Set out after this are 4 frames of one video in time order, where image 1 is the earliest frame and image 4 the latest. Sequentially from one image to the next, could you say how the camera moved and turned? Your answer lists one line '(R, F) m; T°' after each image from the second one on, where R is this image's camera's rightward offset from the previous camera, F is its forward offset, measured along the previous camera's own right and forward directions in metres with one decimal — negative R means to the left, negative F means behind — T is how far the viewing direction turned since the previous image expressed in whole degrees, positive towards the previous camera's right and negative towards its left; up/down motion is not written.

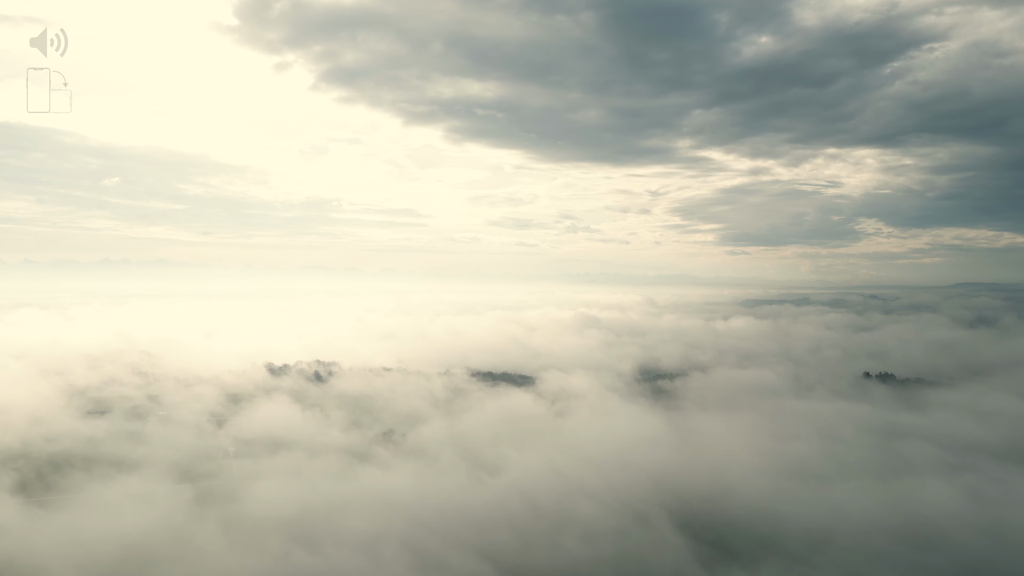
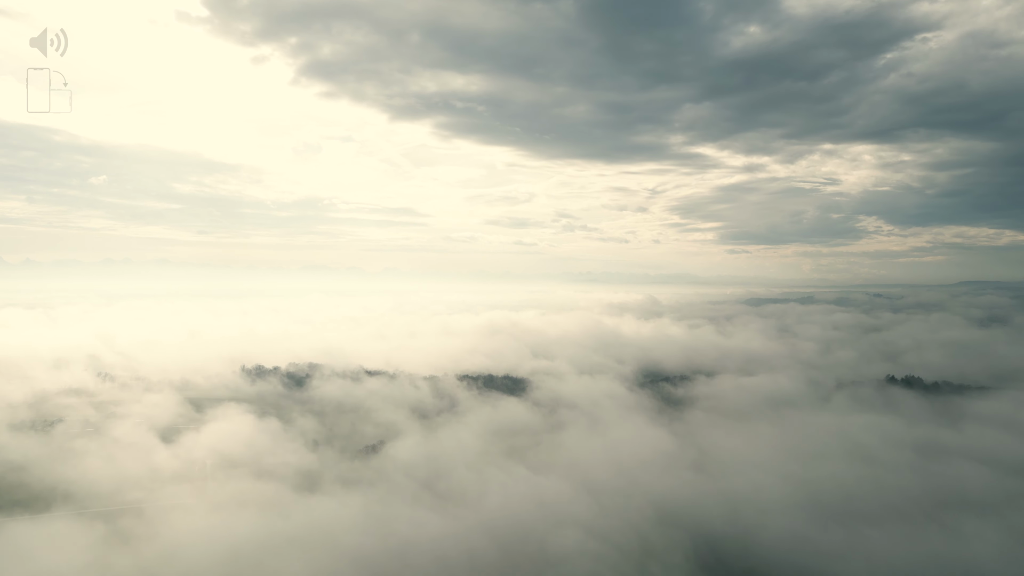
(+3.9, +21.1) m; 0°
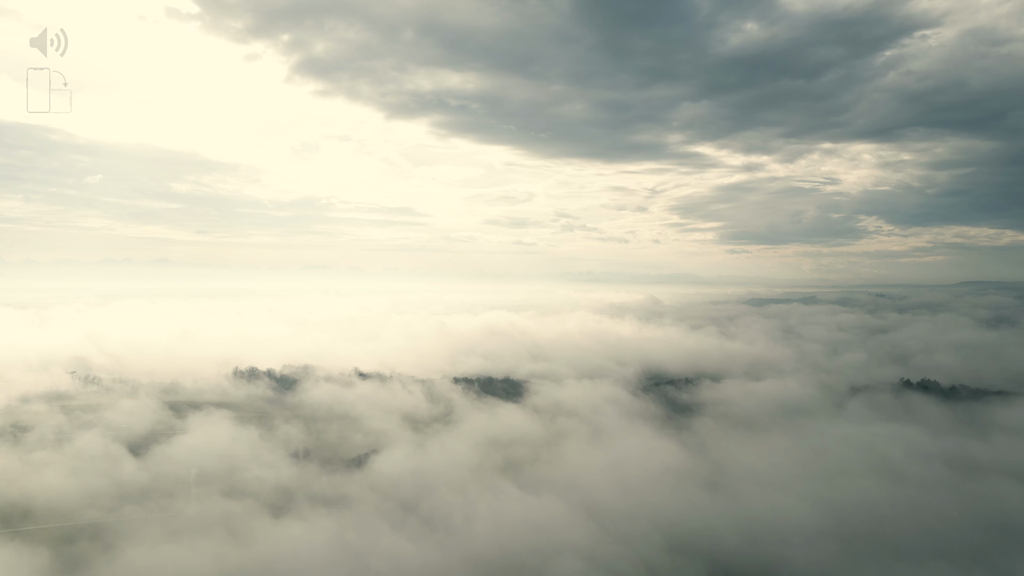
(+0.9, +11.1) m; 0°
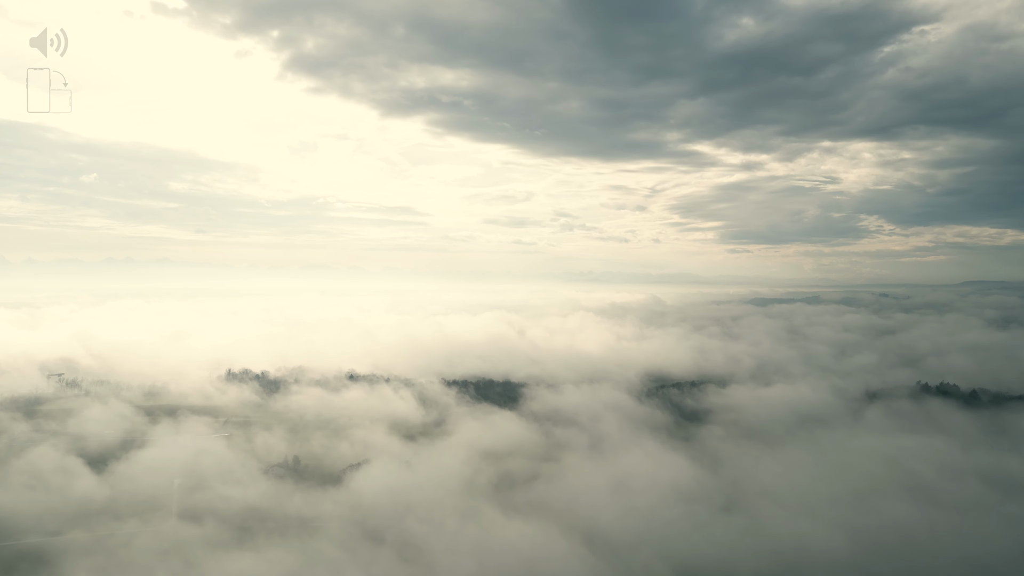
(+1.7, +12.1) m; 0°
